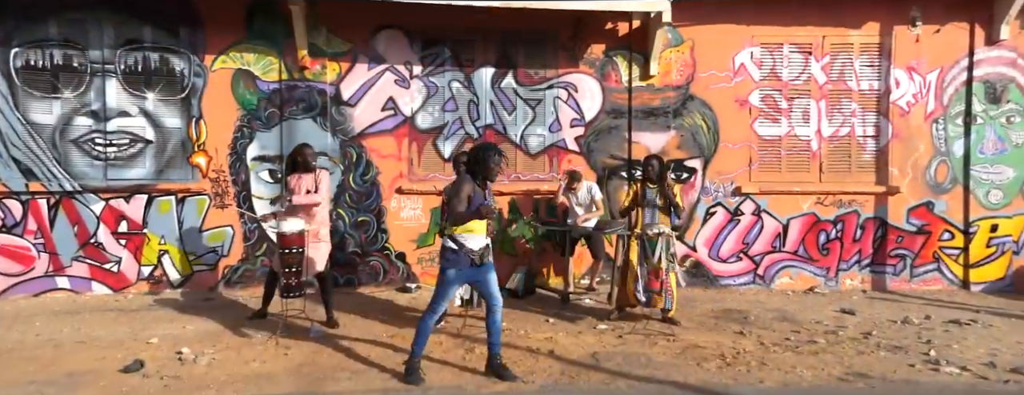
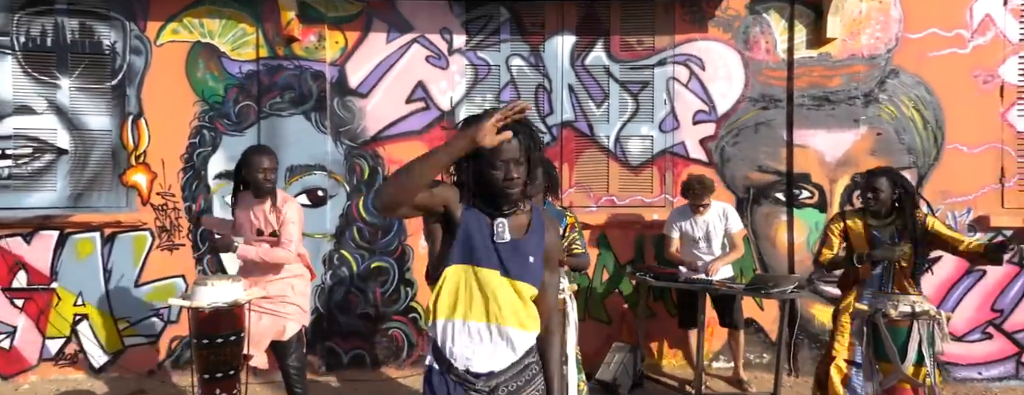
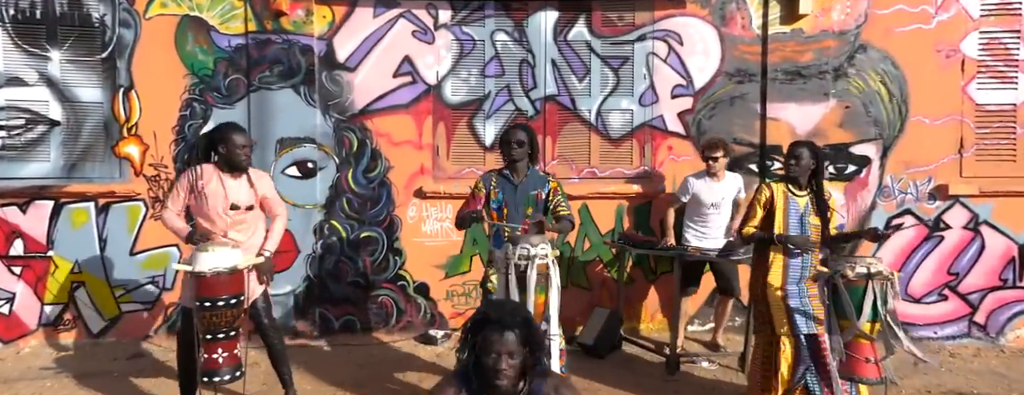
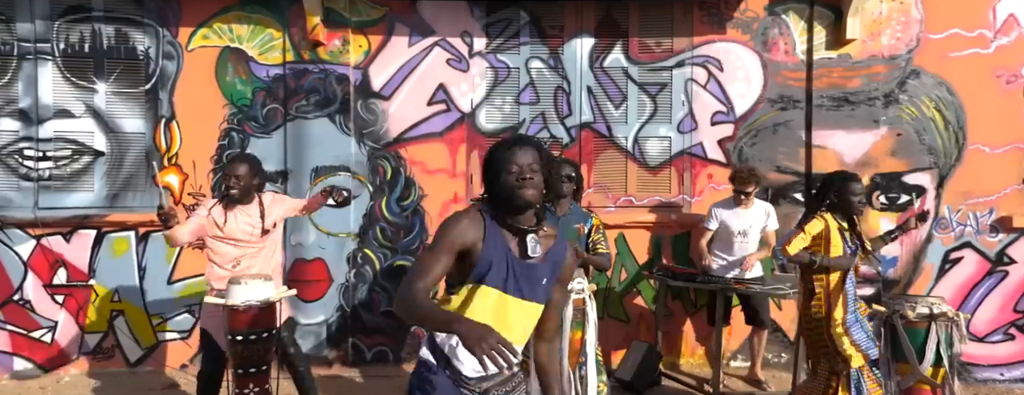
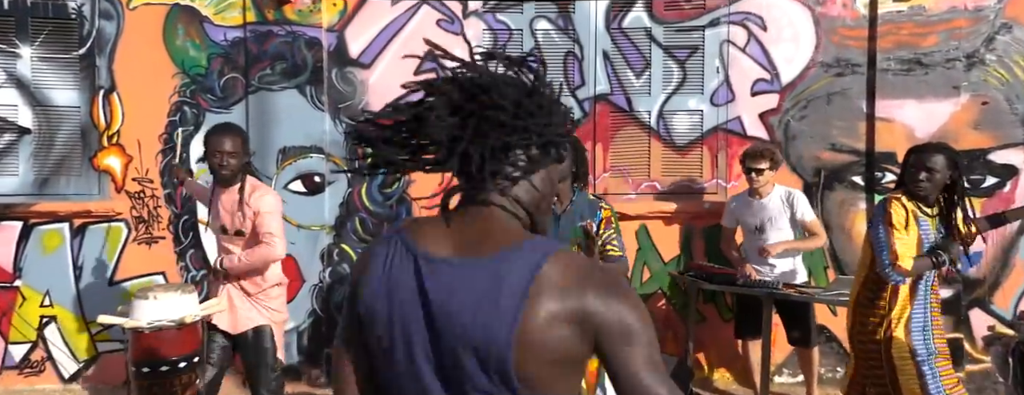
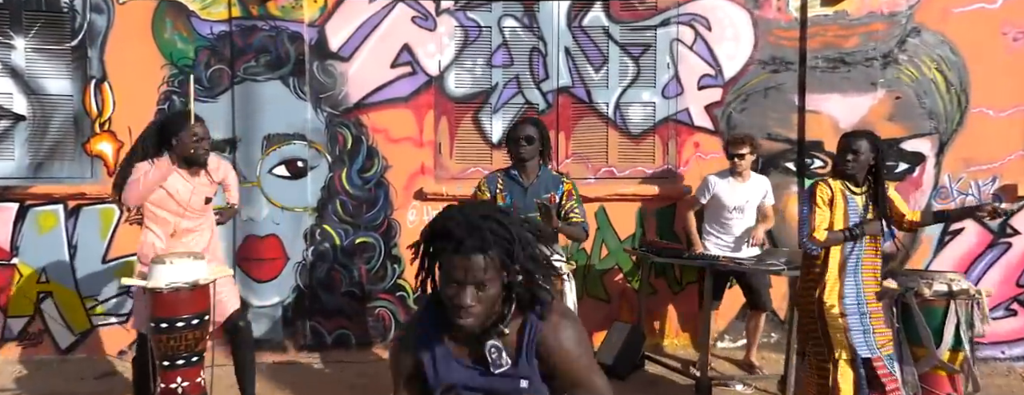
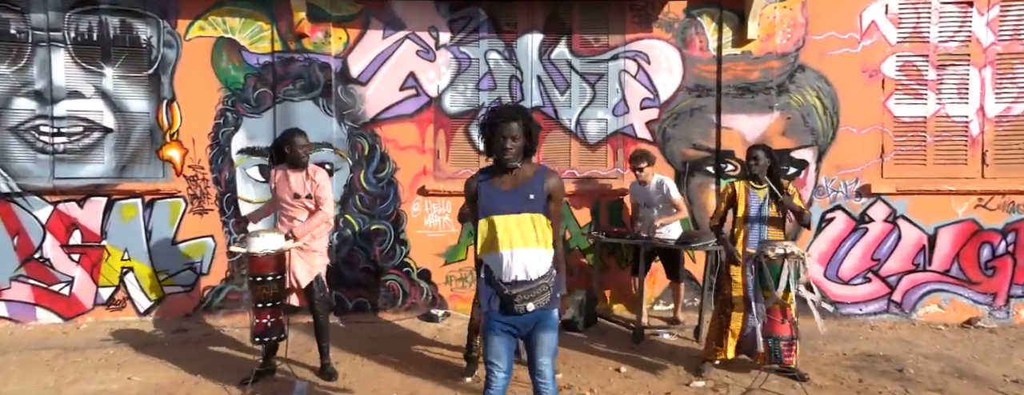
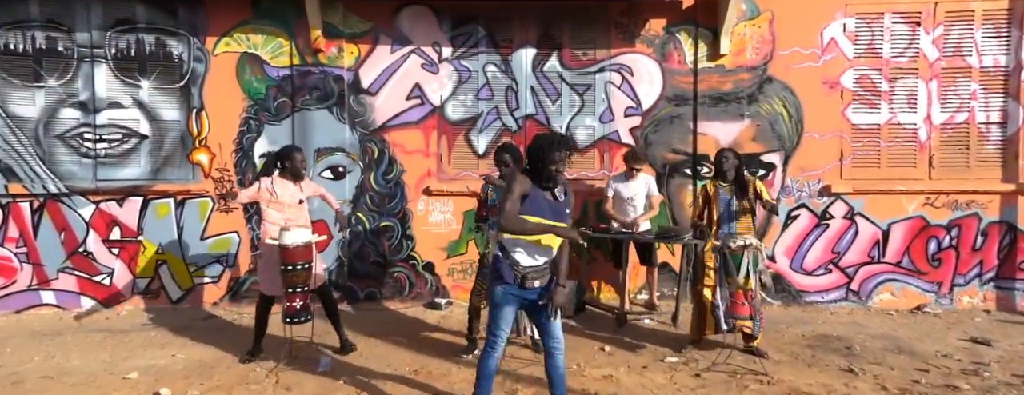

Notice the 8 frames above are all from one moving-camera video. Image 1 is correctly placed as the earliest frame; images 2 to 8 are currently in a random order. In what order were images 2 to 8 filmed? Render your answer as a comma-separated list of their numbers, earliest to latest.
8, 7, 3, 6, 5, 2, 4
